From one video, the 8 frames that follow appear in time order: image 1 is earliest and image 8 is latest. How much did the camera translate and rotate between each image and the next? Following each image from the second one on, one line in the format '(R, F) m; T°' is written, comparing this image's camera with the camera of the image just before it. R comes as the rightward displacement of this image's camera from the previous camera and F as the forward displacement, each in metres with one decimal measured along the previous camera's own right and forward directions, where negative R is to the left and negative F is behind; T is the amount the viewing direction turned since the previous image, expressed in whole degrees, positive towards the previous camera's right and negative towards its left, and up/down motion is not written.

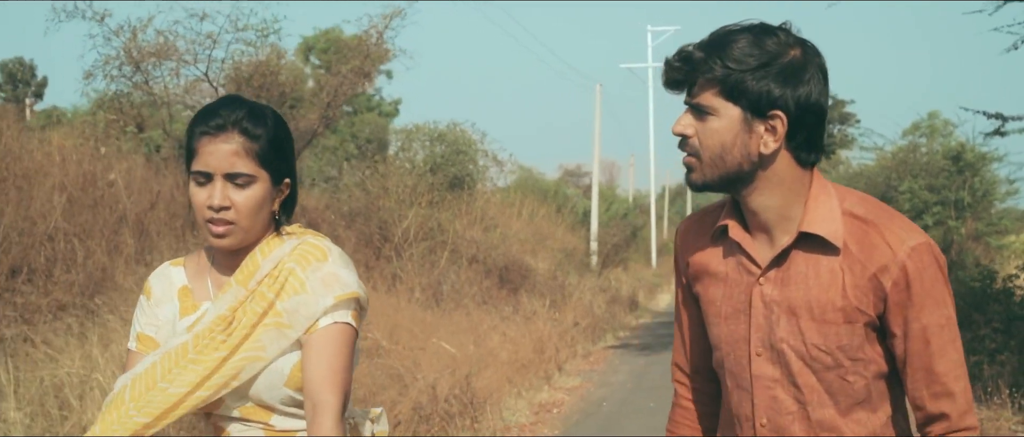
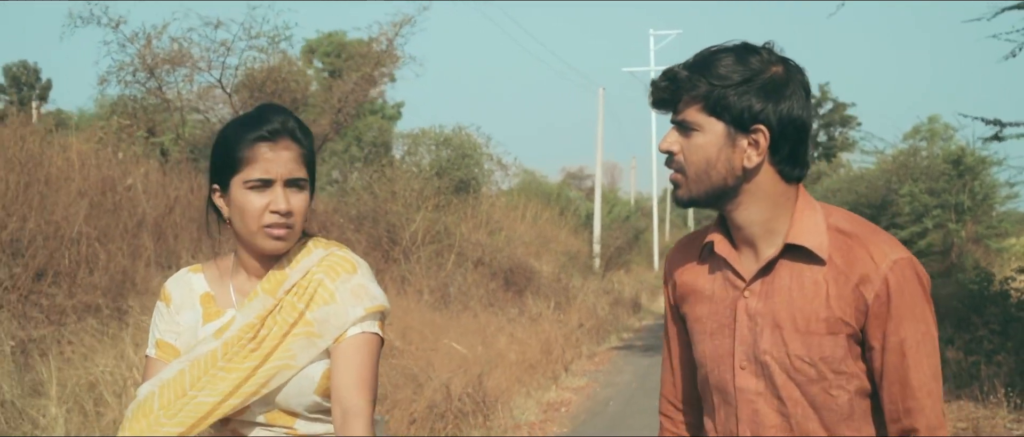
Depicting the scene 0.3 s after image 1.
(-0.1, -0.3) m; 0°
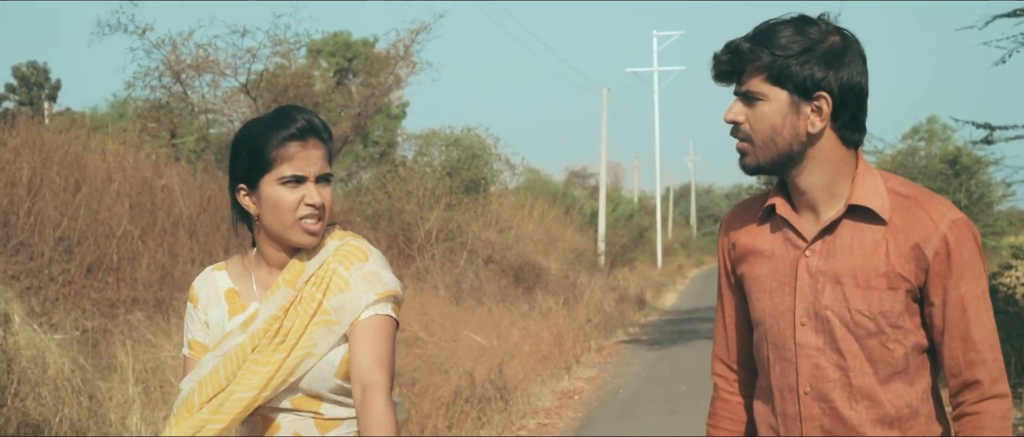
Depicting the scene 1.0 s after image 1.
(-0.1, -0.6) m; 0°
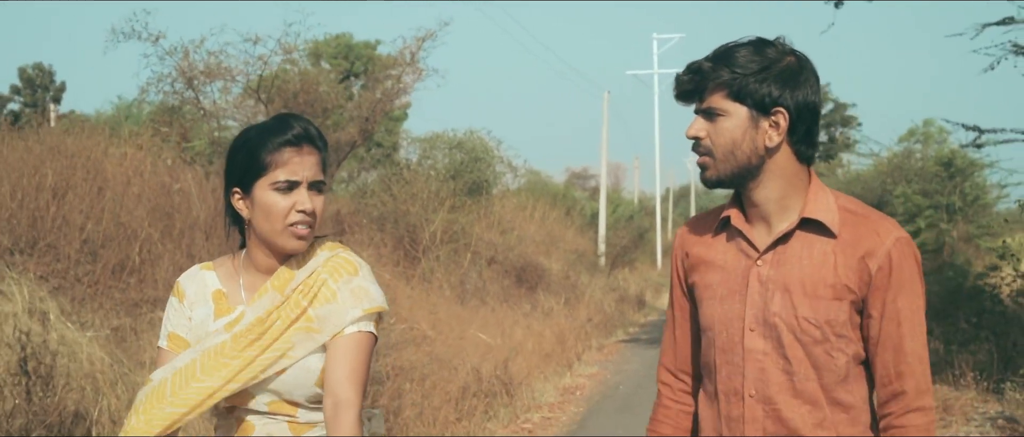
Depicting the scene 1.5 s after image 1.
(0.0, -0.4) m; 0°
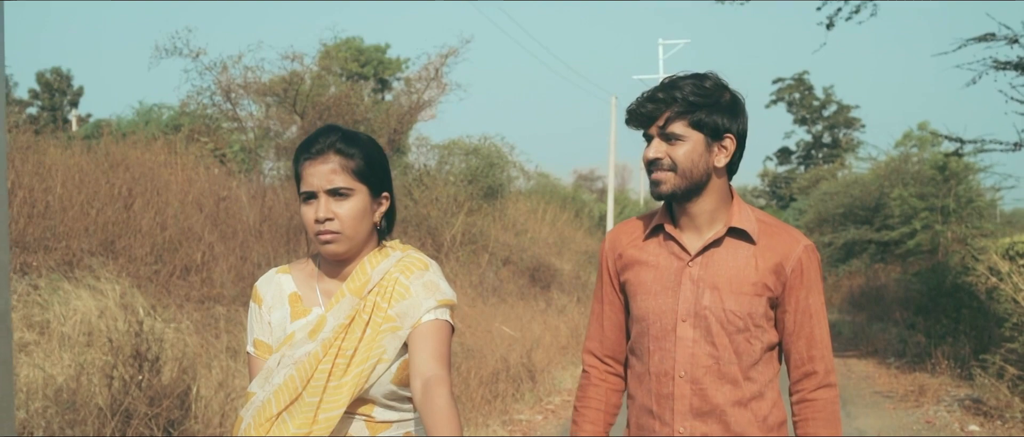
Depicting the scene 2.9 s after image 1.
(-0.2, -1.1) m; 0°
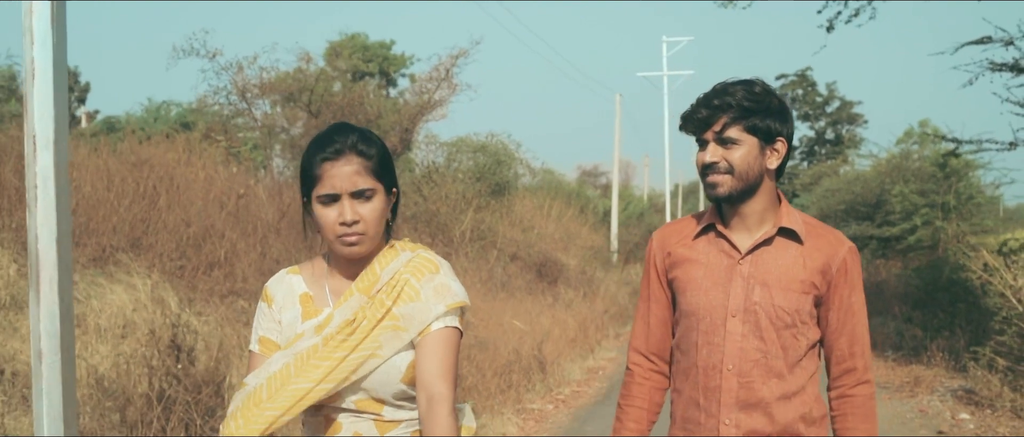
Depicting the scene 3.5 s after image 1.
(-0.1, -0.4) m; 0°
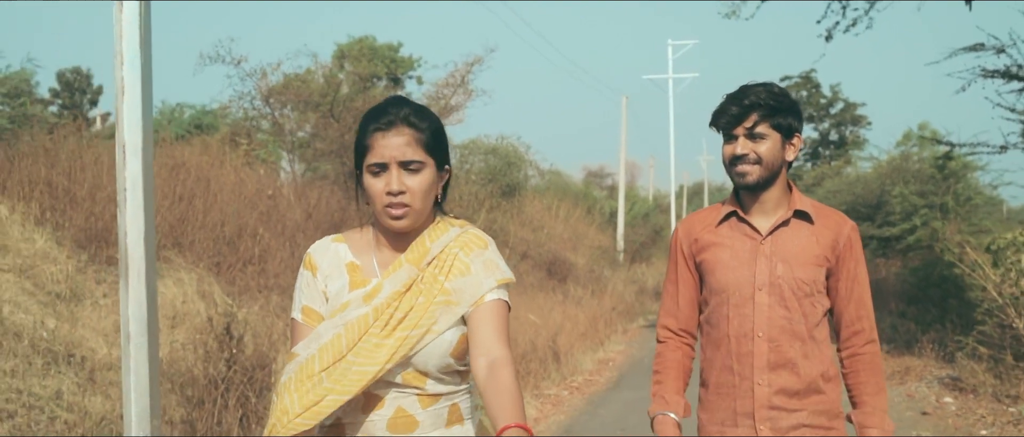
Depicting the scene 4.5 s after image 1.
(-0.1, -0.7) m; 0°
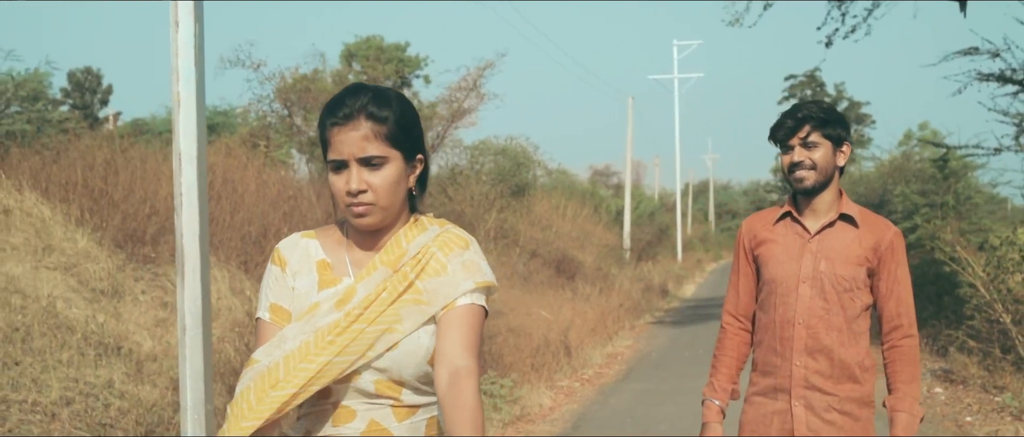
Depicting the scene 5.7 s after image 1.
(-0.1, -0.6) m; 0°
